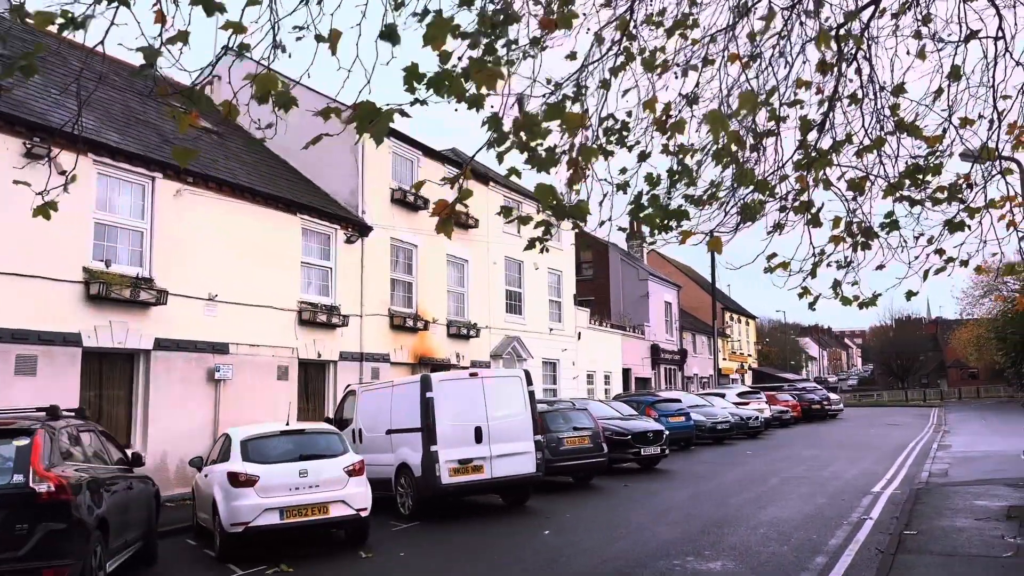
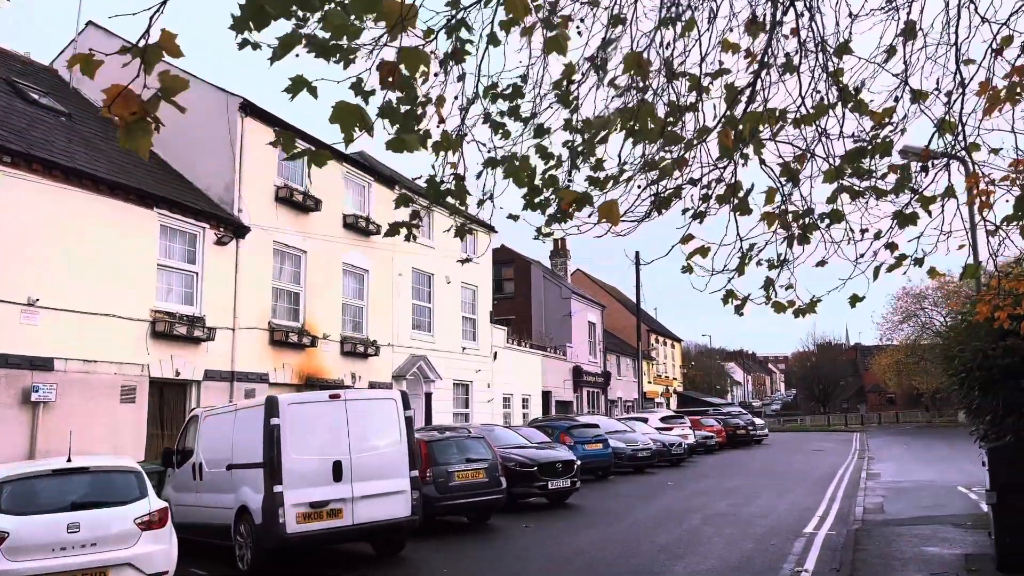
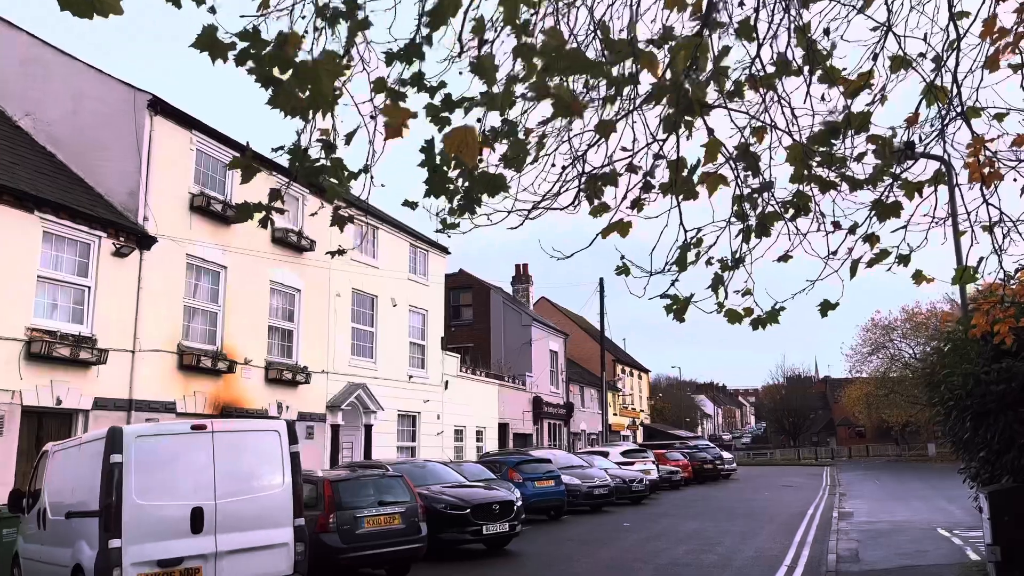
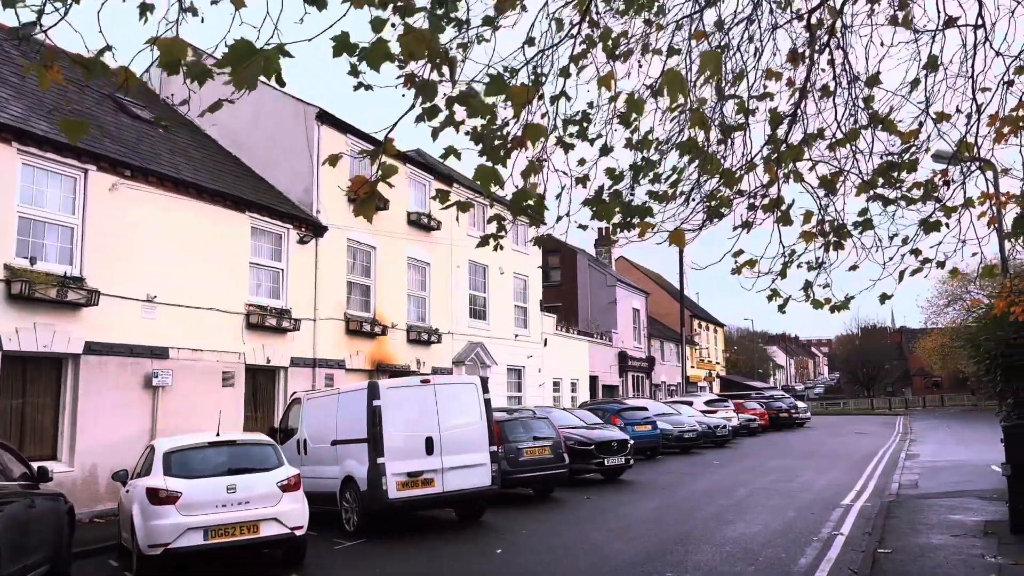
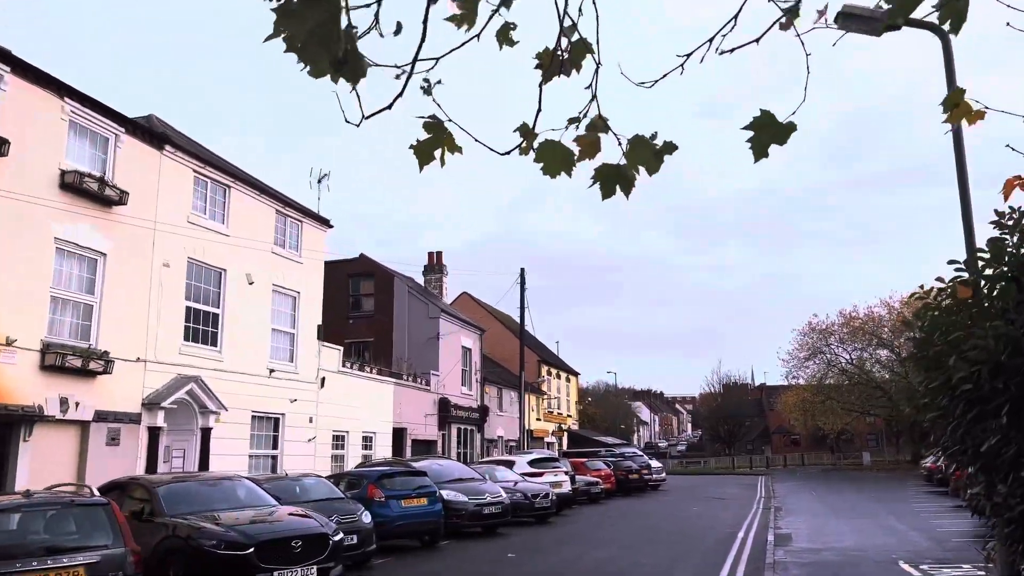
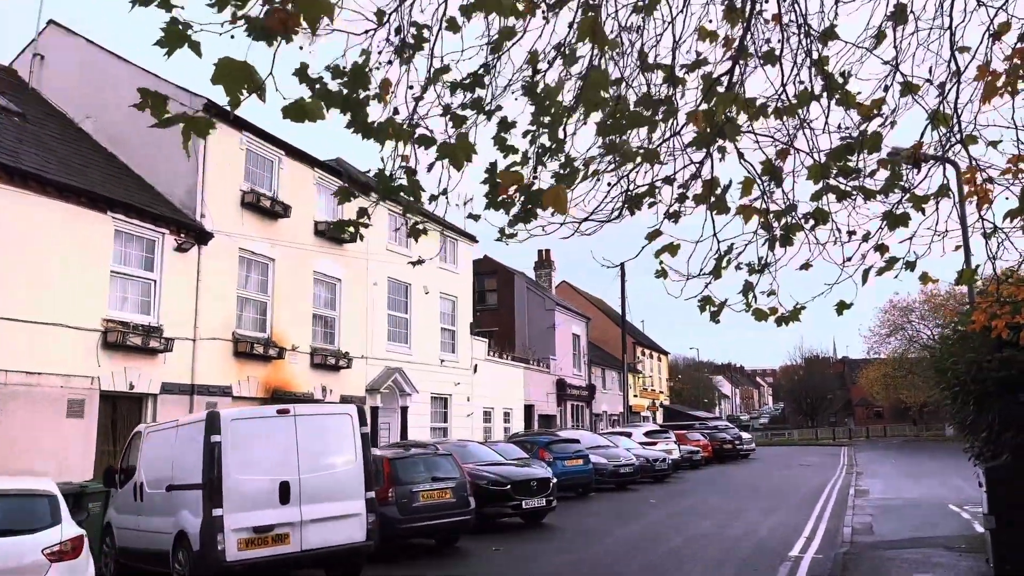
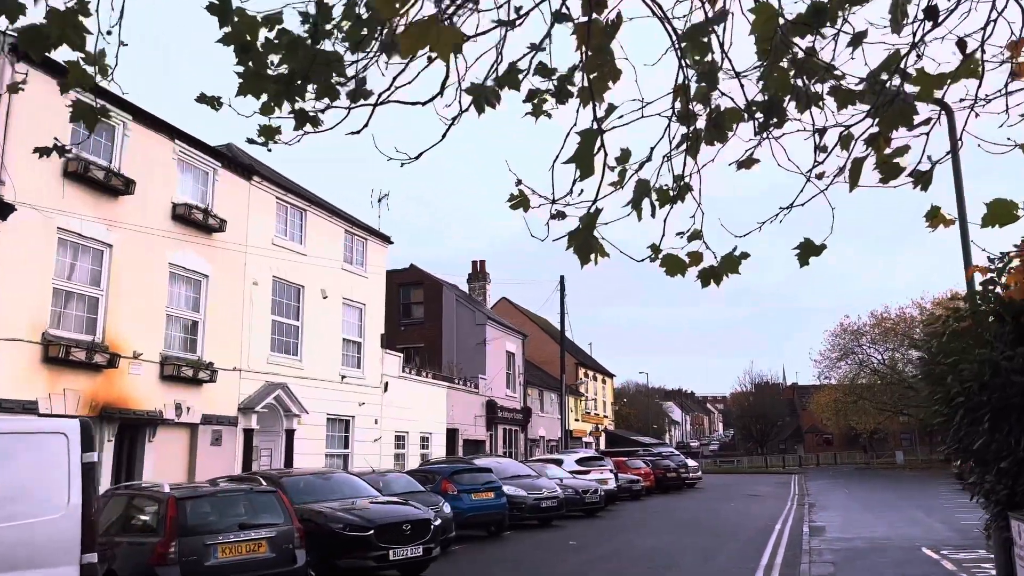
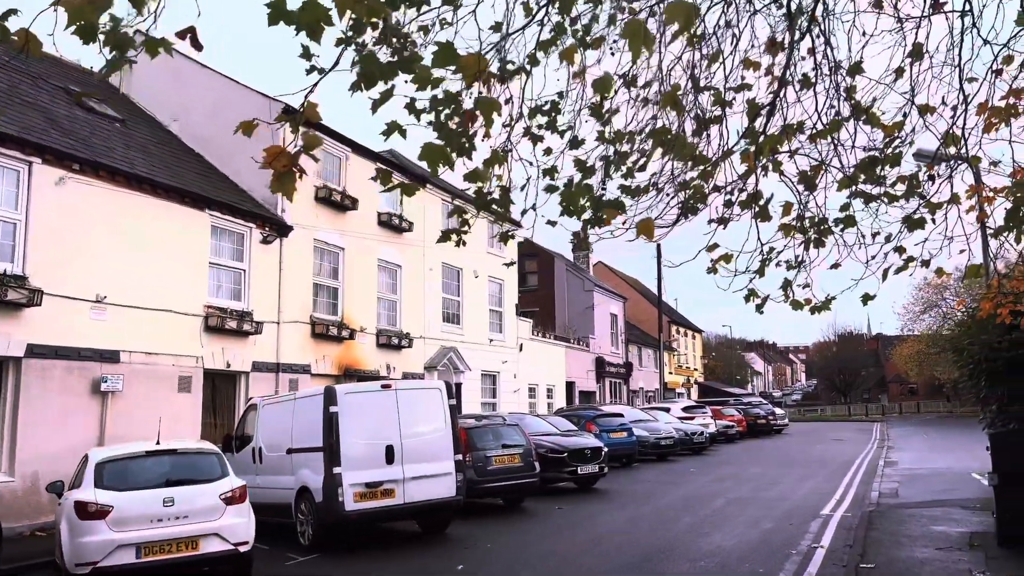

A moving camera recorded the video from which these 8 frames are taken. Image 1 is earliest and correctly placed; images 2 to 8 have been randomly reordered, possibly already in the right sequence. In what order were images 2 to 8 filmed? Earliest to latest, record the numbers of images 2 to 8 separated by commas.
4, 8, 2, 6, 3, 7, 5
